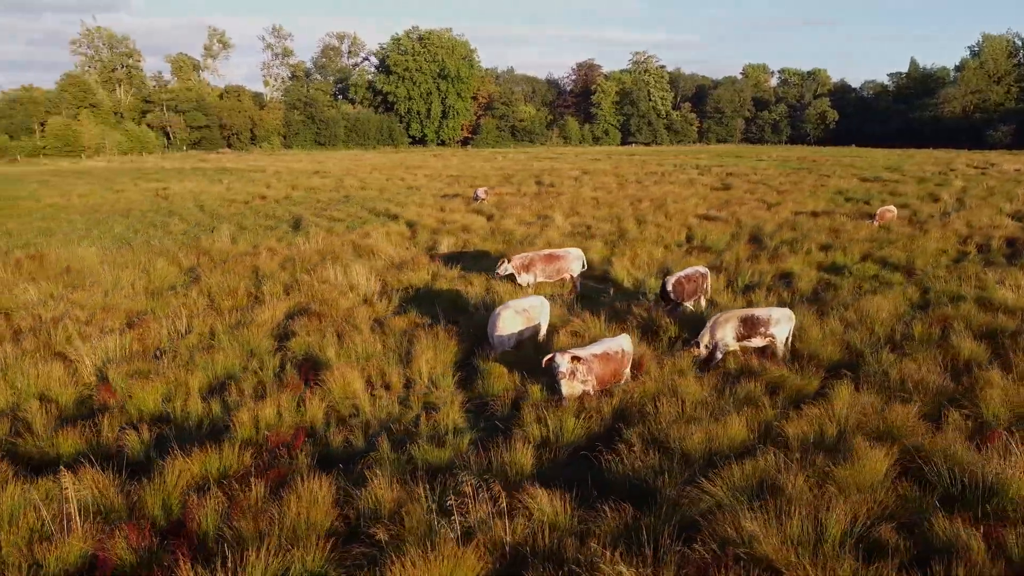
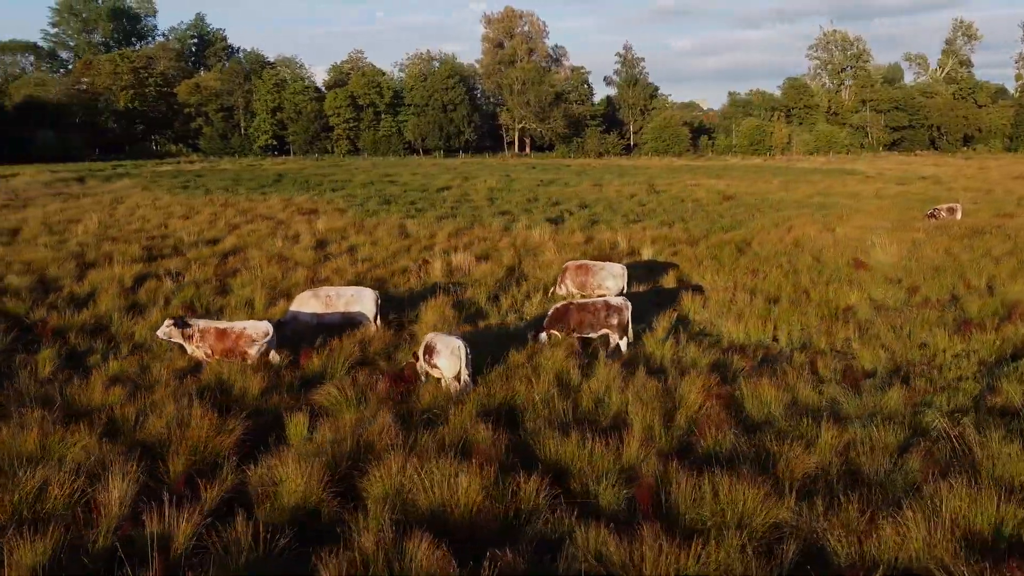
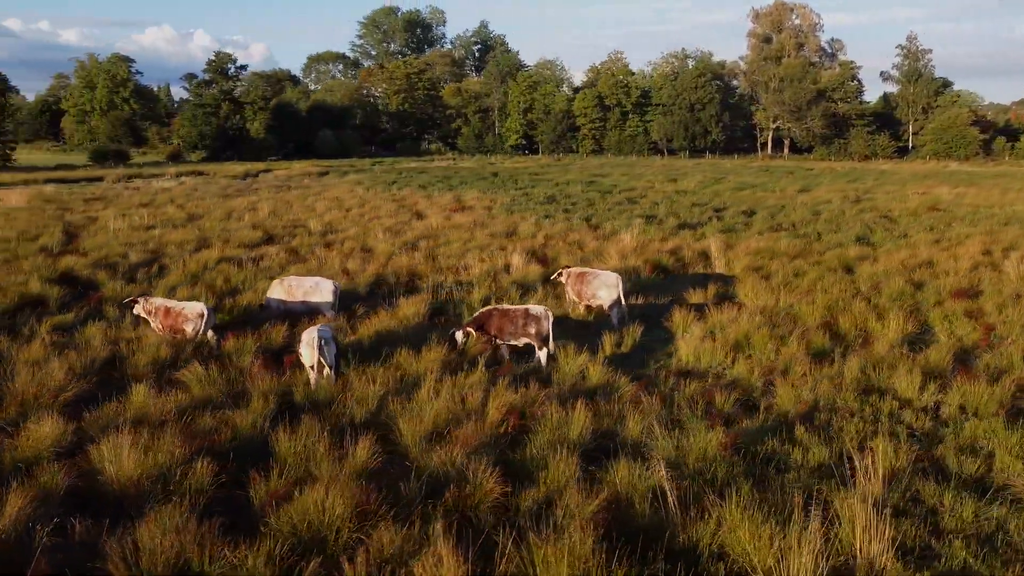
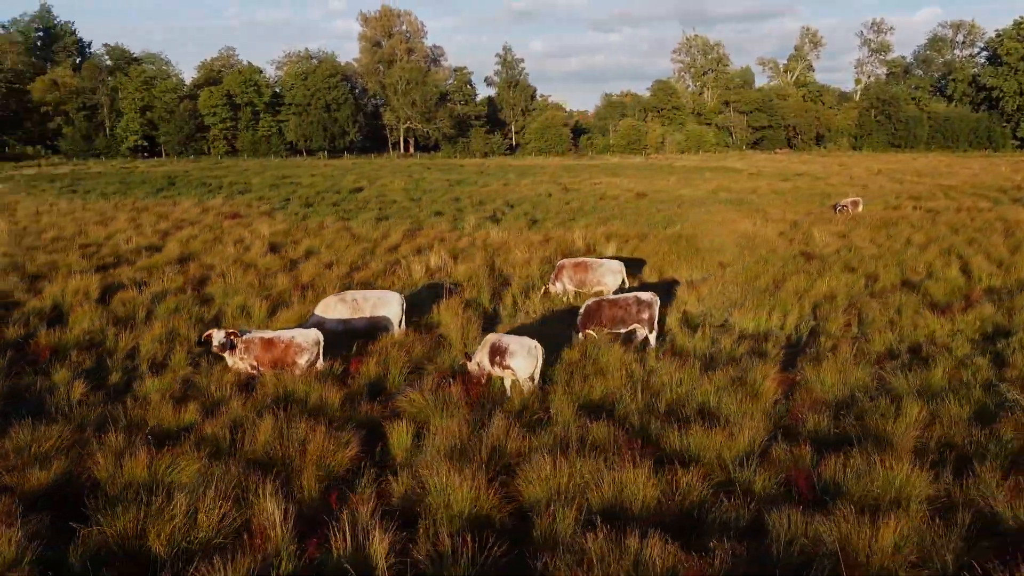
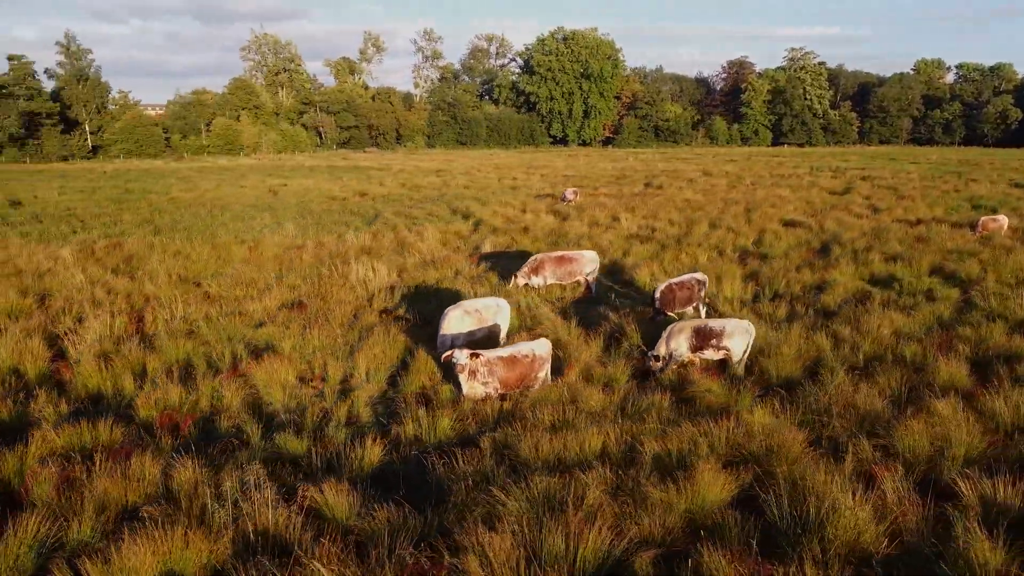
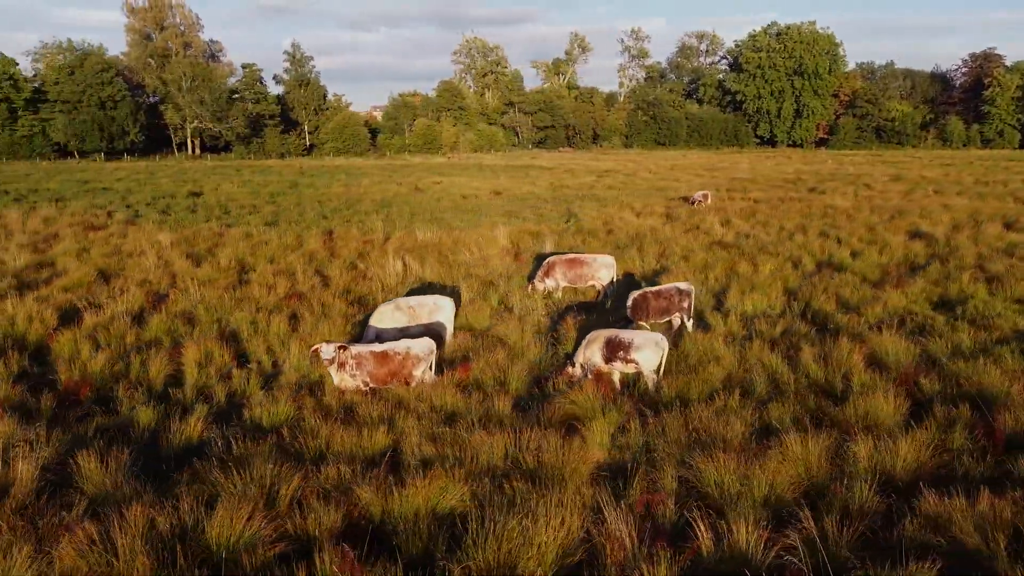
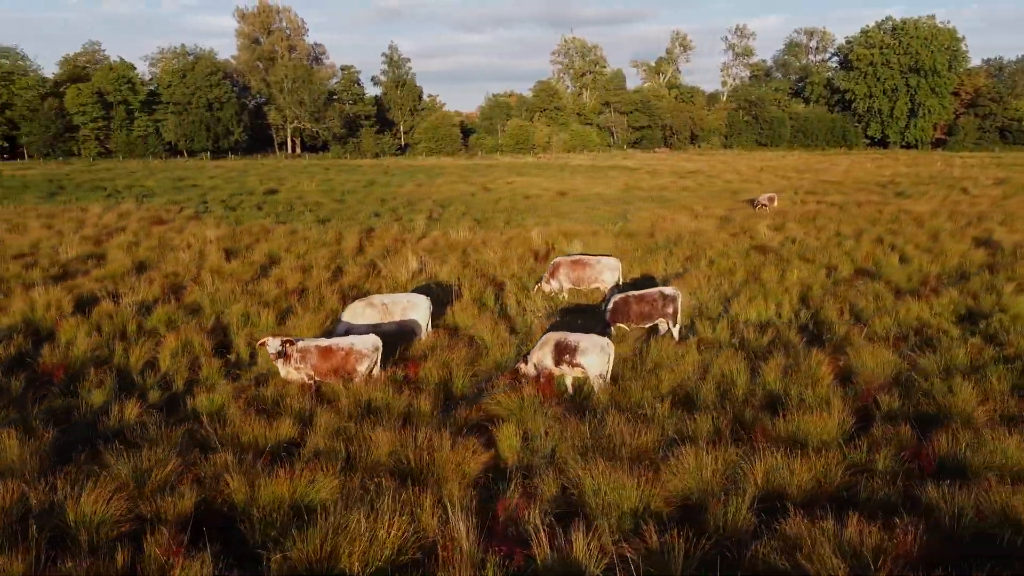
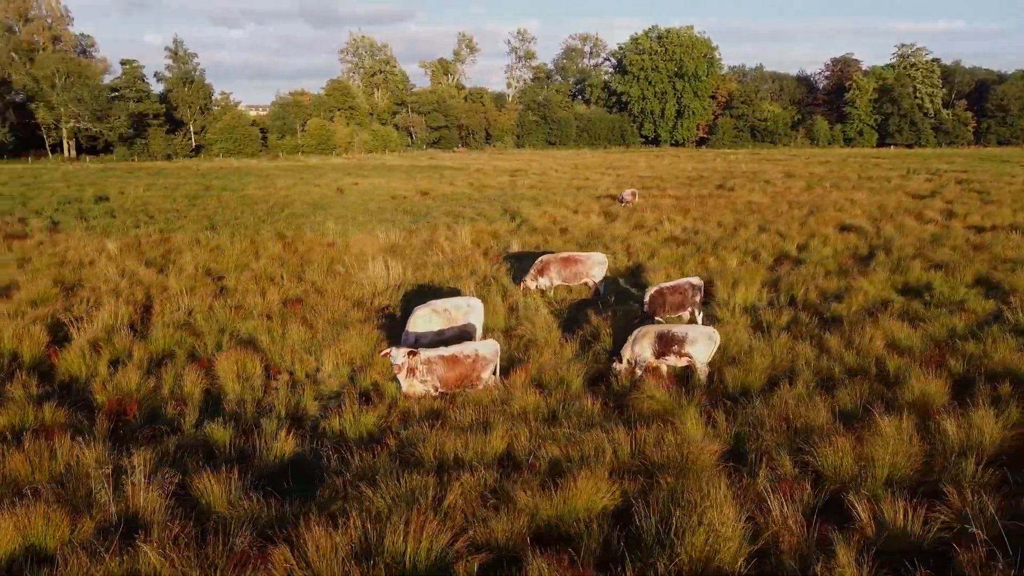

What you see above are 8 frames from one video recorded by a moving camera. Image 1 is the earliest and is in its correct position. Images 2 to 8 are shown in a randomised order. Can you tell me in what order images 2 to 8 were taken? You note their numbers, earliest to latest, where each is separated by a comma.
5, 8, 6, 7, 4, 2, 3
